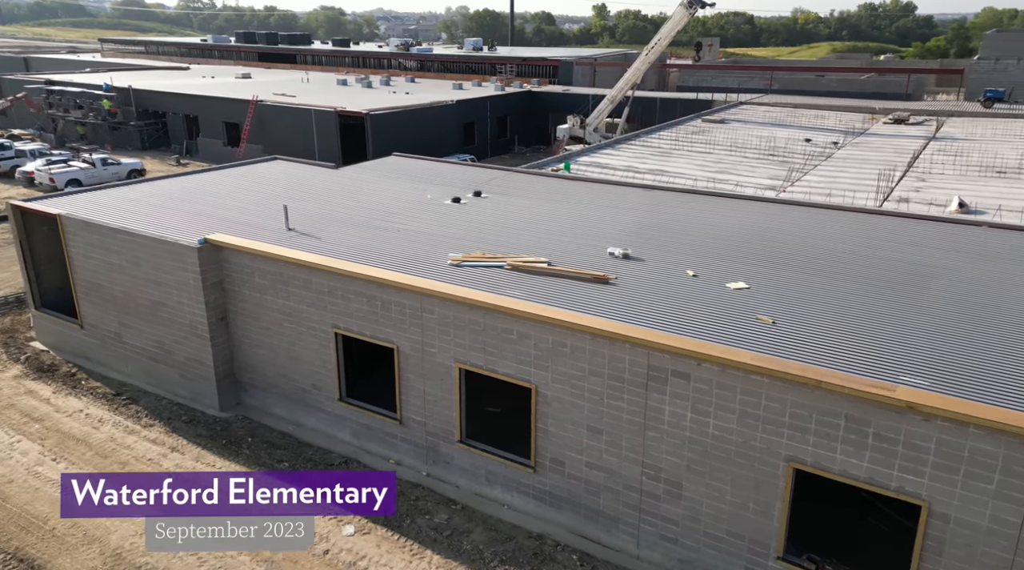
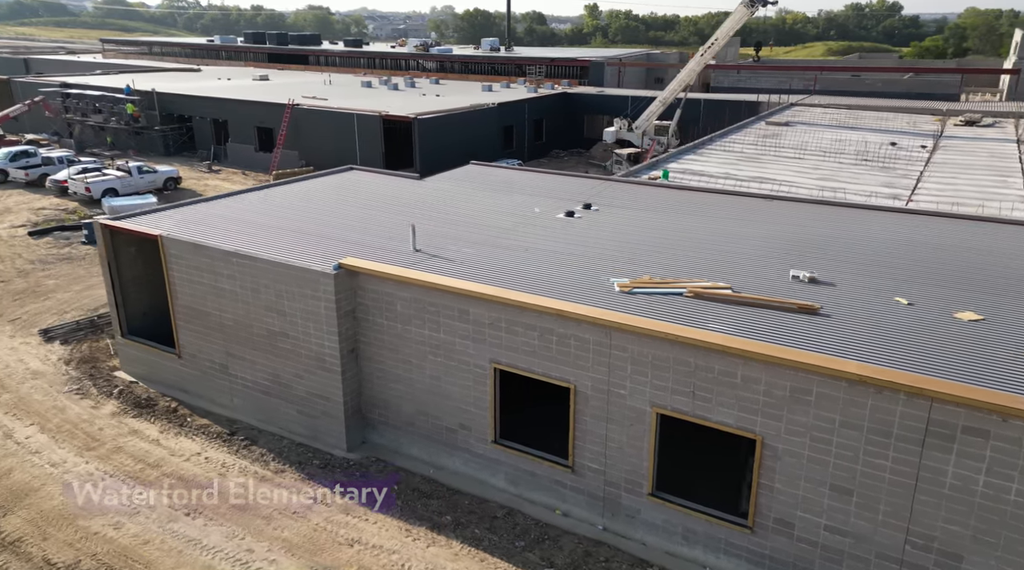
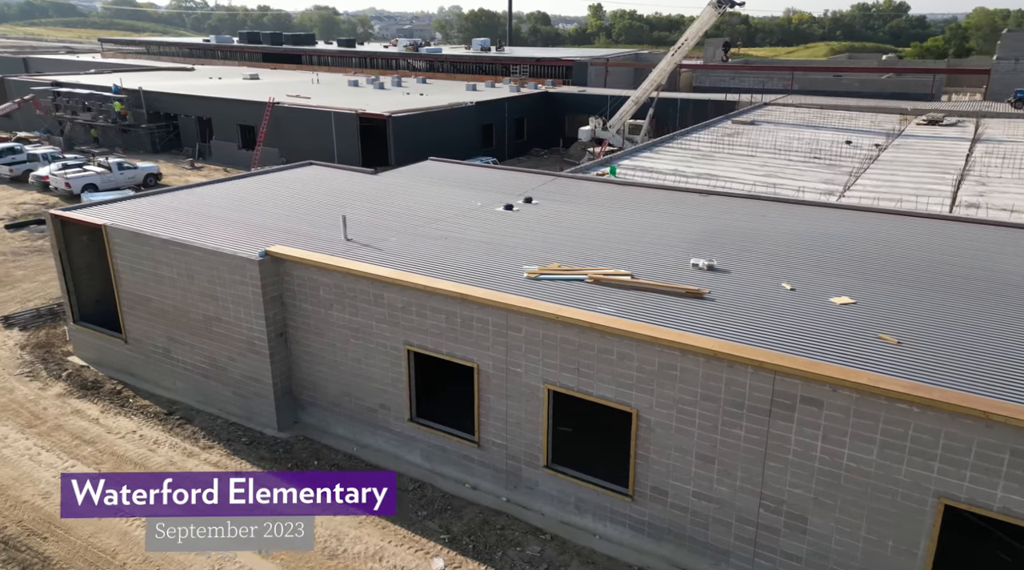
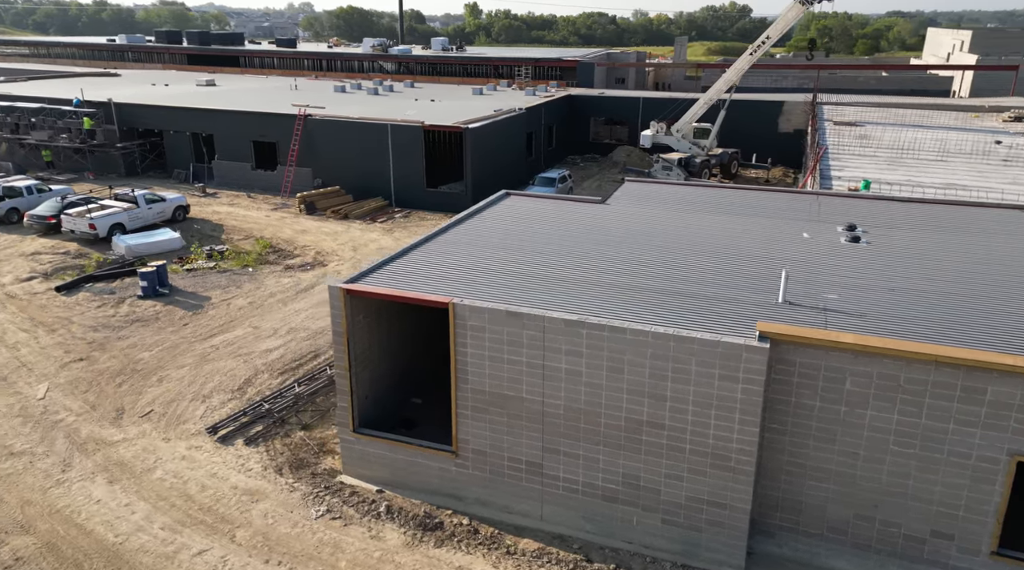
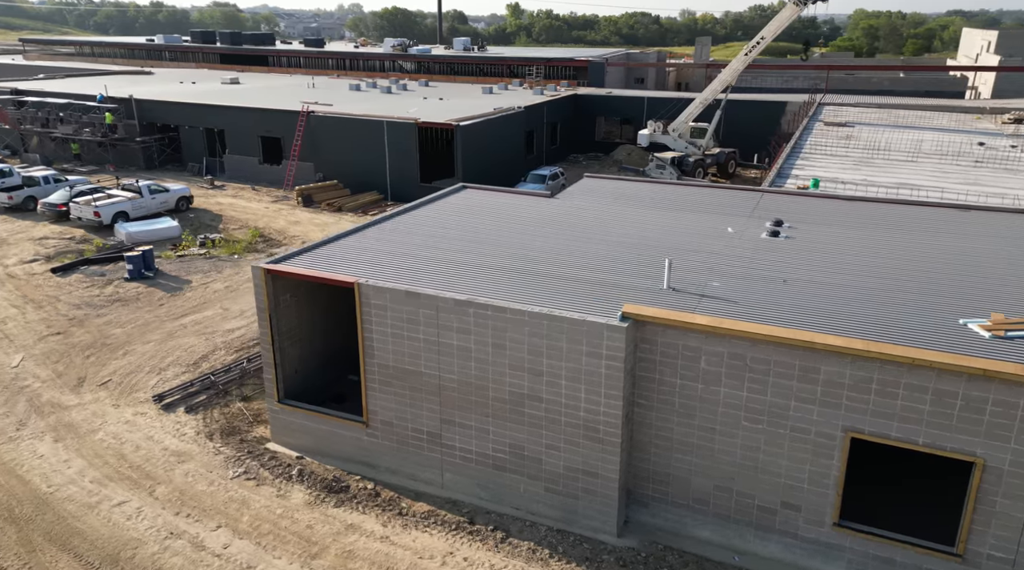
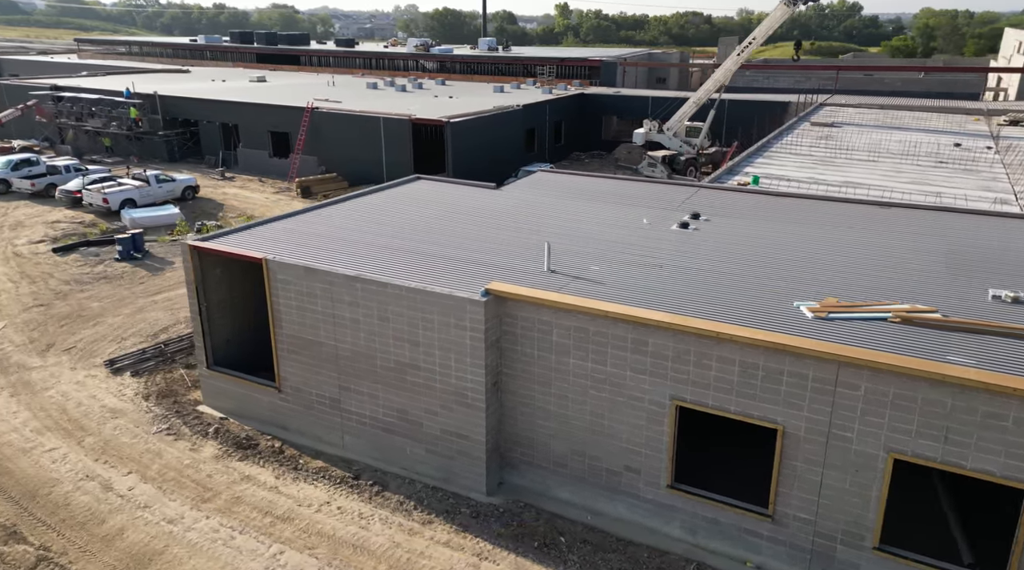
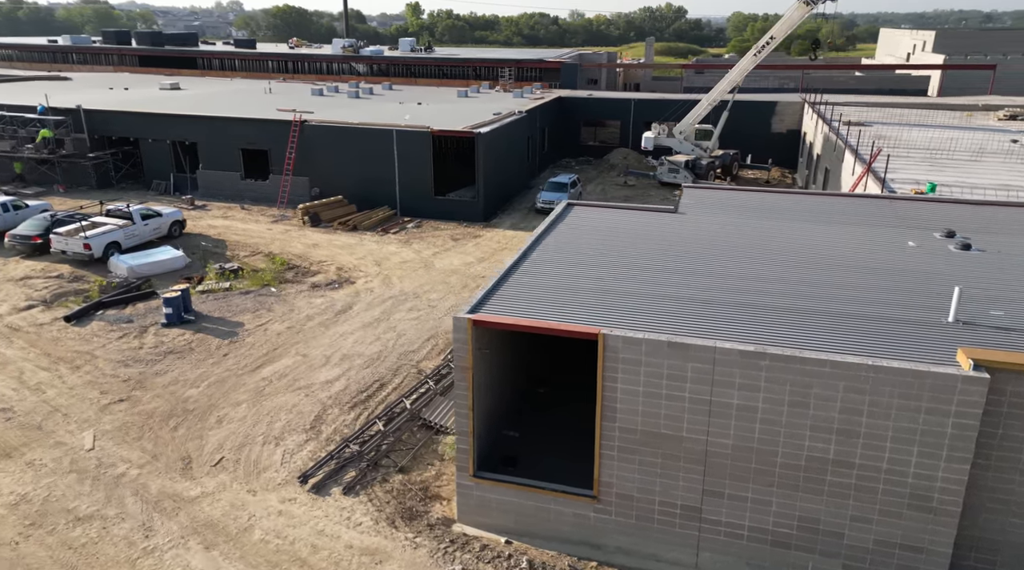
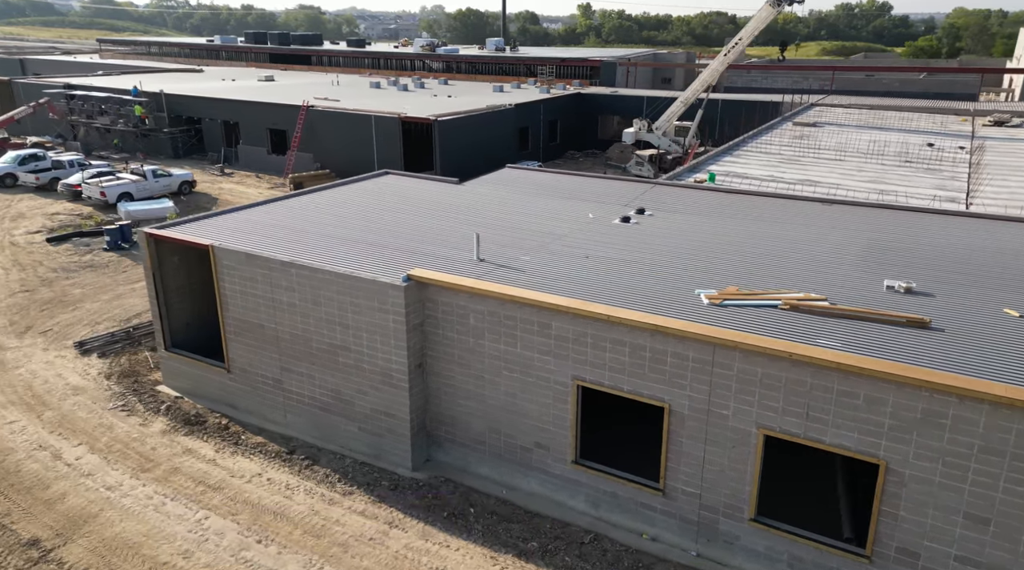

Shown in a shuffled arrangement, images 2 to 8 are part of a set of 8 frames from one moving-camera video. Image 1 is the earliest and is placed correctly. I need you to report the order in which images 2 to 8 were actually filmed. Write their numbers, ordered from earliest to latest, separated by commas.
3, 2, 8, 6, 5, 4, 7
